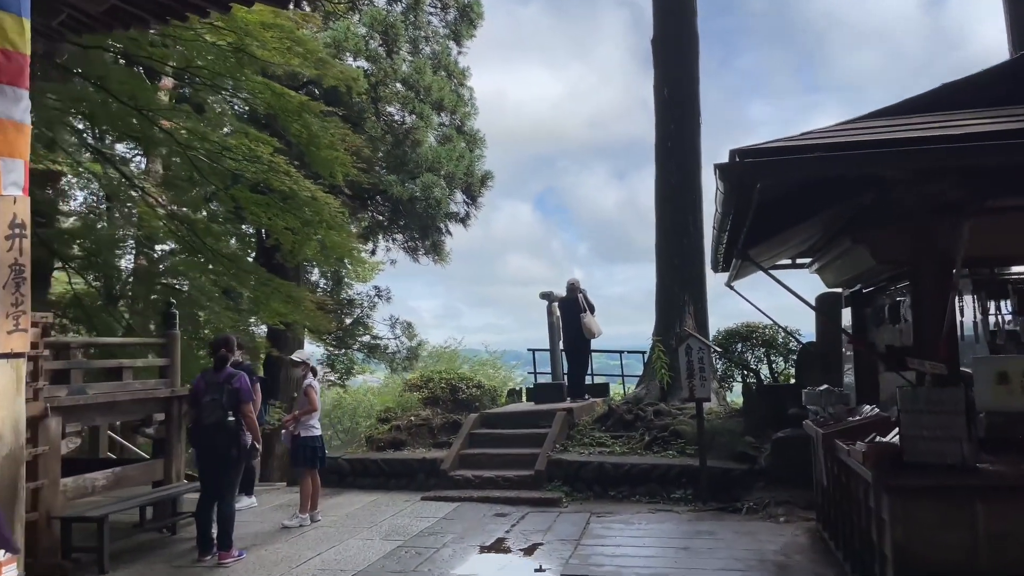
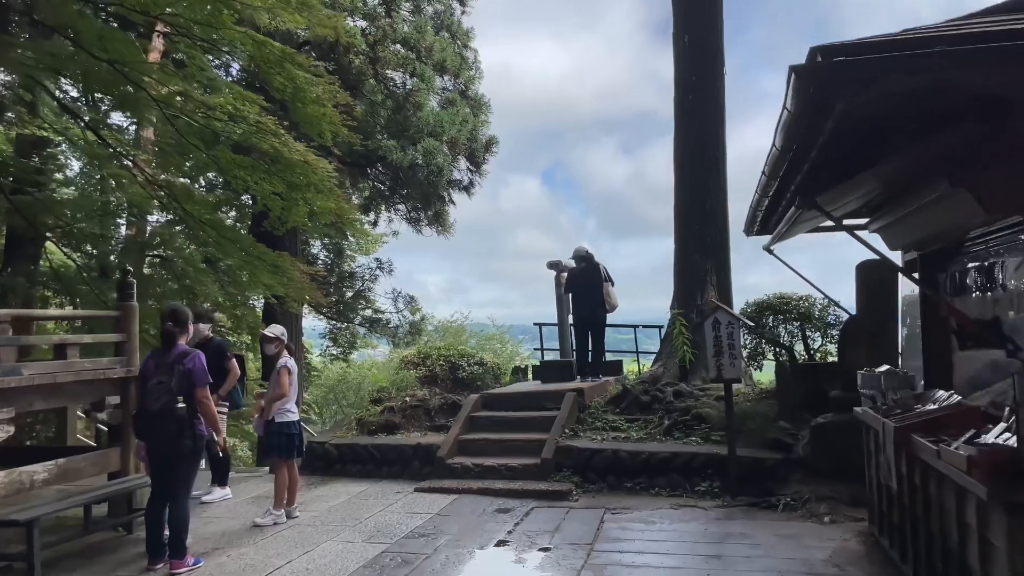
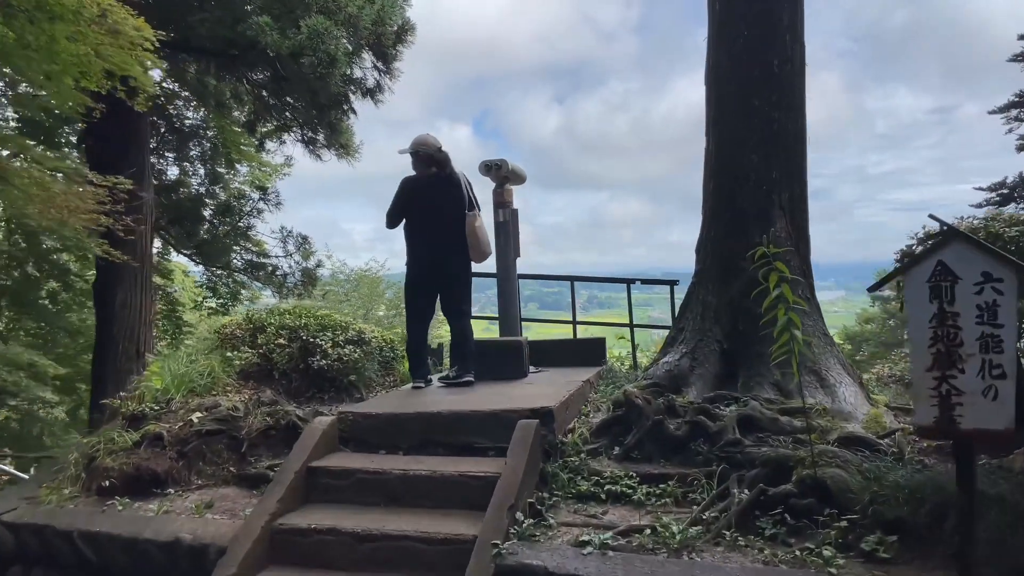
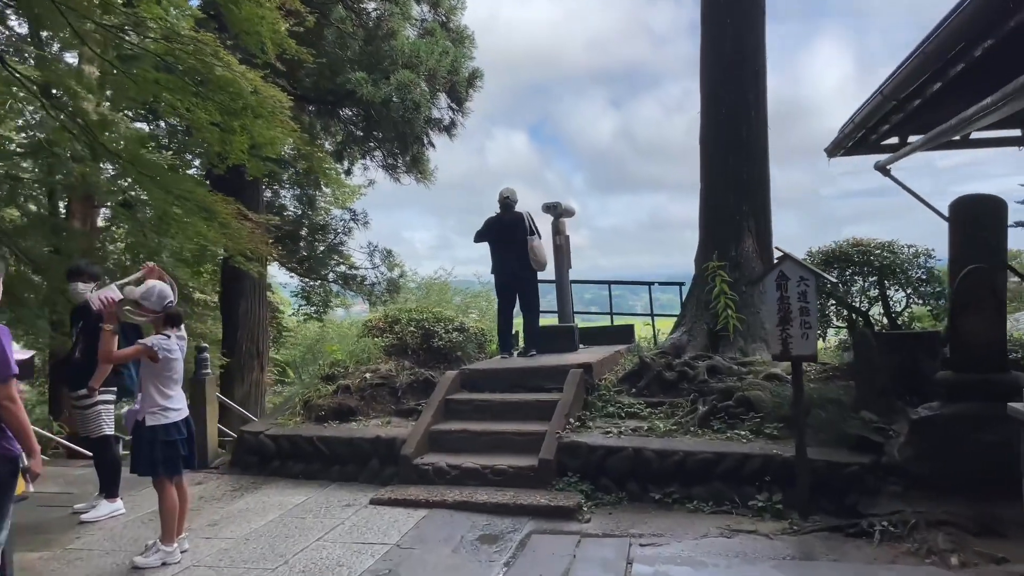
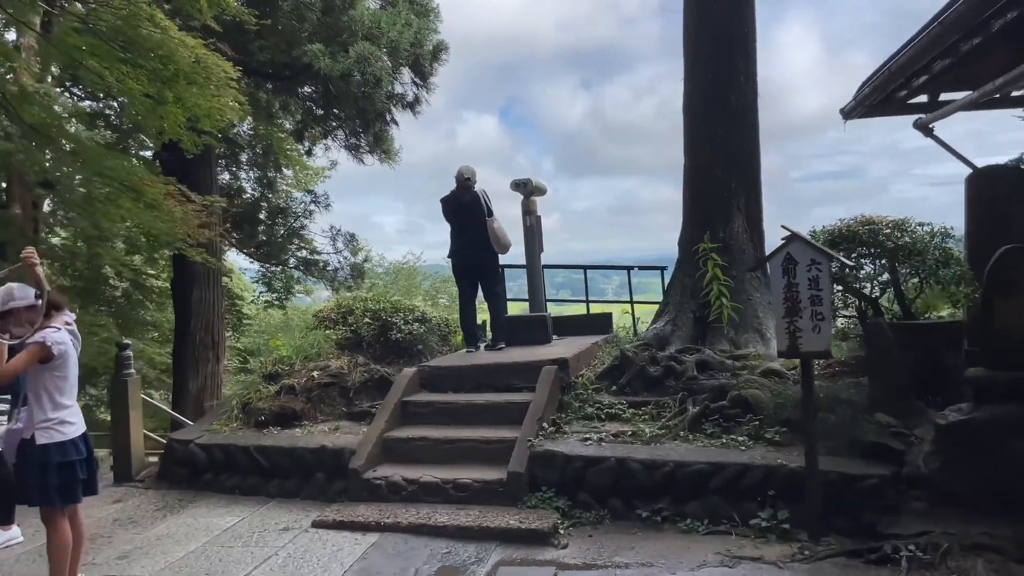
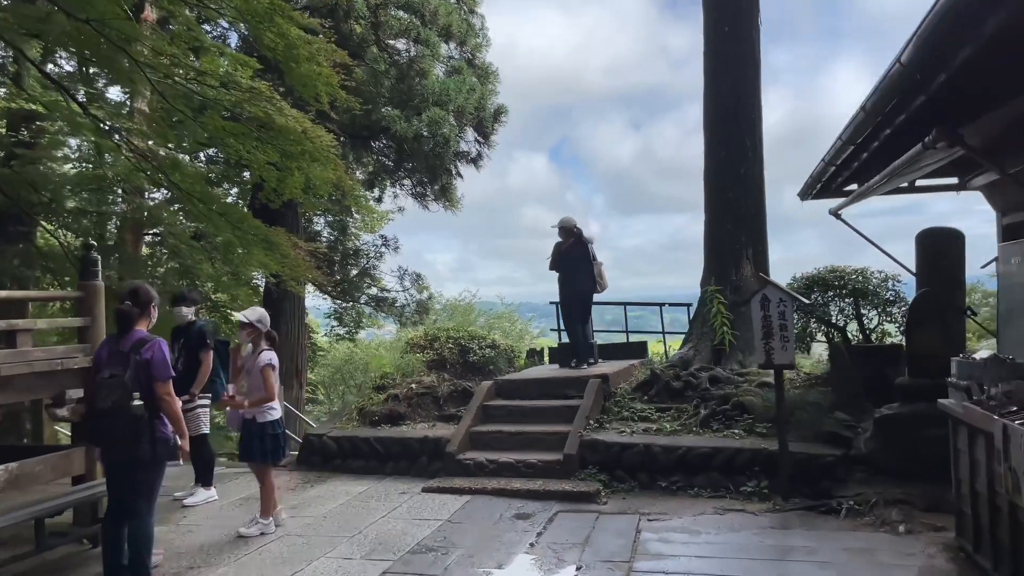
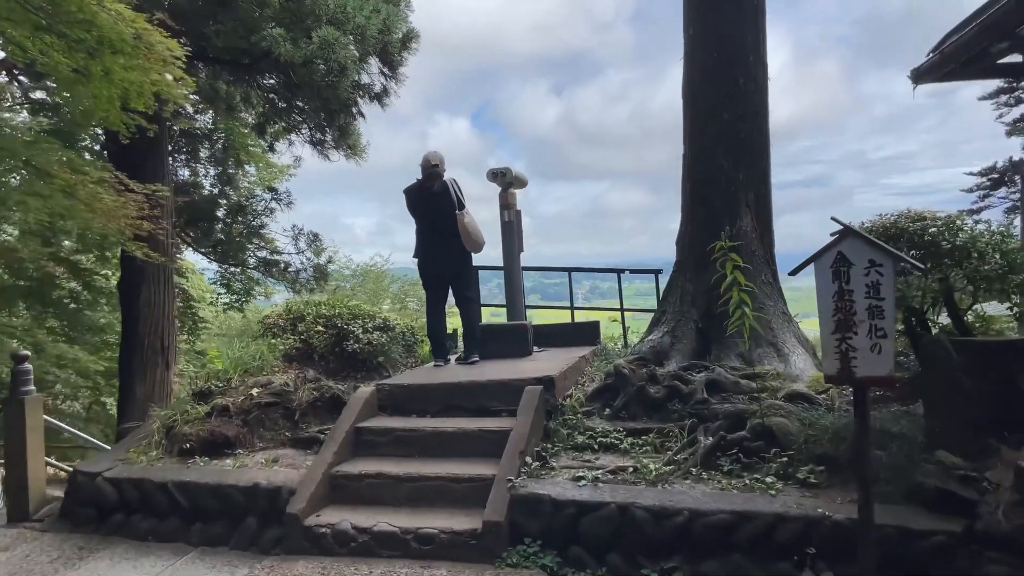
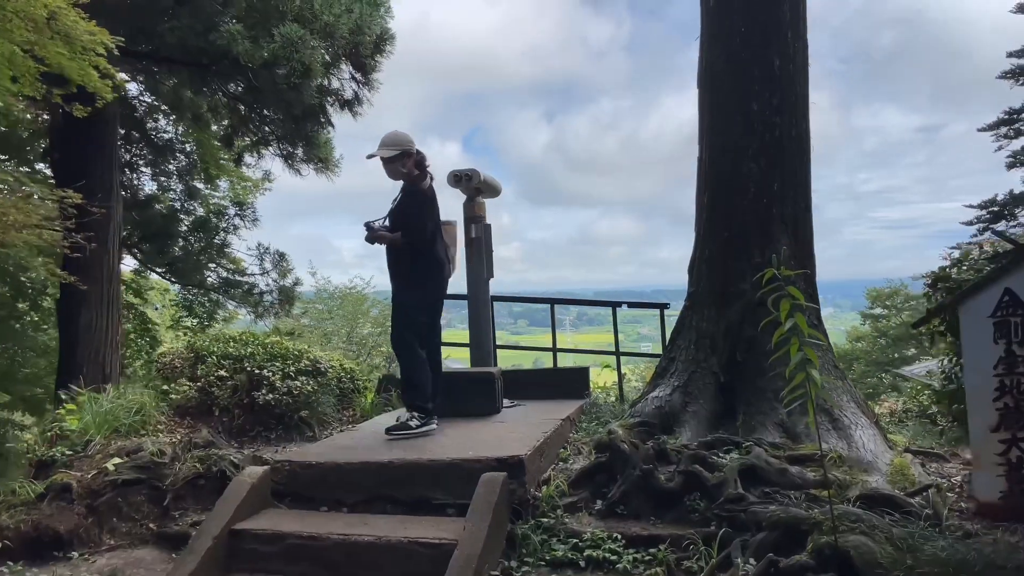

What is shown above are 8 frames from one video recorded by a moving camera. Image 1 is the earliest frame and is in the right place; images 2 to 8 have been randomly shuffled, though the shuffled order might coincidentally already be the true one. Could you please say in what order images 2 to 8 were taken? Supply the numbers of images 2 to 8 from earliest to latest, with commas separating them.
2, 6, 4, 5, 7, 3, 8
